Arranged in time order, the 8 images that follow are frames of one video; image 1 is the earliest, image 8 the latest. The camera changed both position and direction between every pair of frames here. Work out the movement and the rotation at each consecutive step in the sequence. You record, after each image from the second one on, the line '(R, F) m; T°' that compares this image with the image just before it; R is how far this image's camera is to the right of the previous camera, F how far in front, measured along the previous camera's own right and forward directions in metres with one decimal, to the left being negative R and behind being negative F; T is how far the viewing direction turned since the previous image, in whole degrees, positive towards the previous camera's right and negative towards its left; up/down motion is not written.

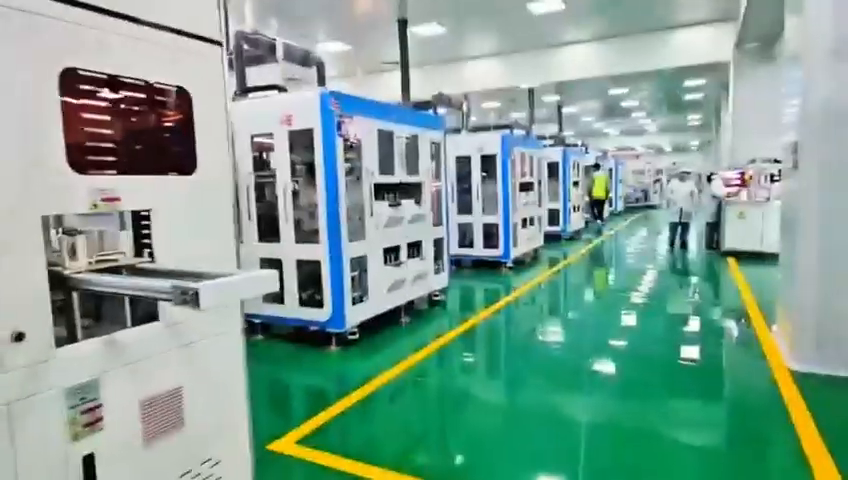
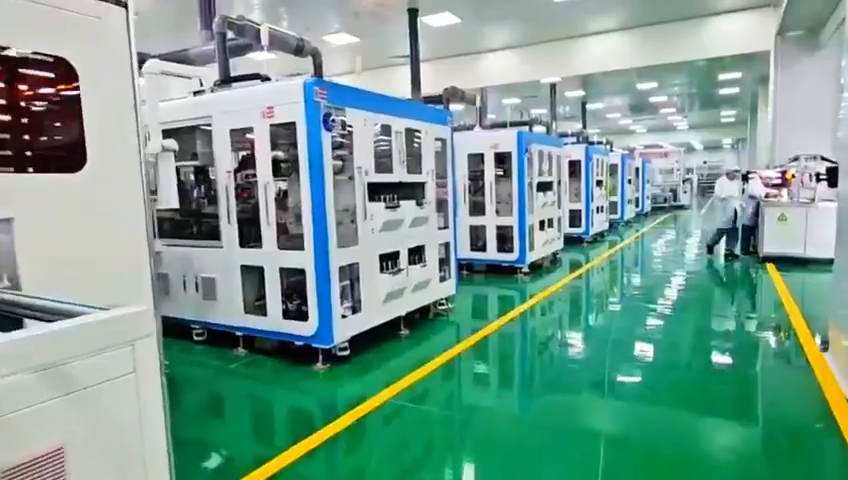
(+0.2, +0.5) m; -2°
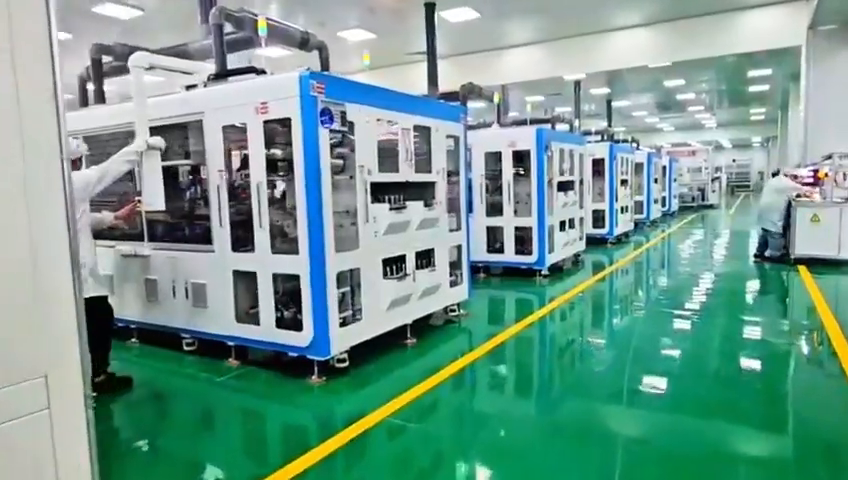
(+0.1, +0.3) m; -2°
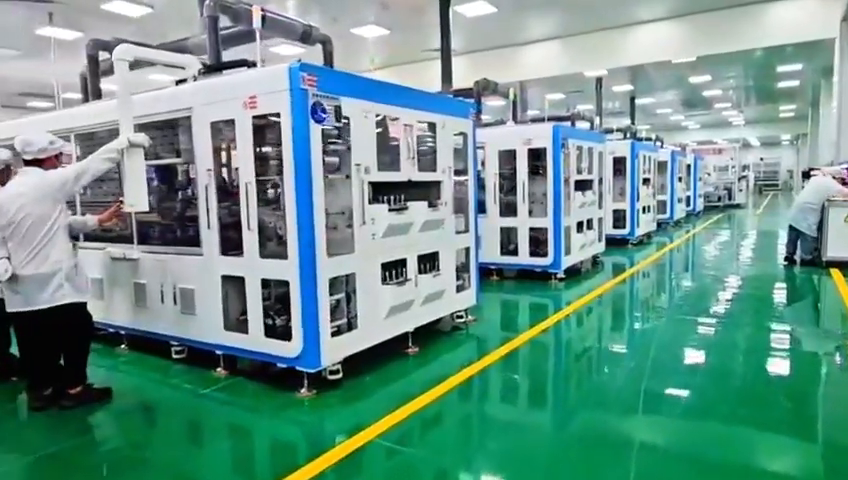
(+0.1, +0.3) m; -2°
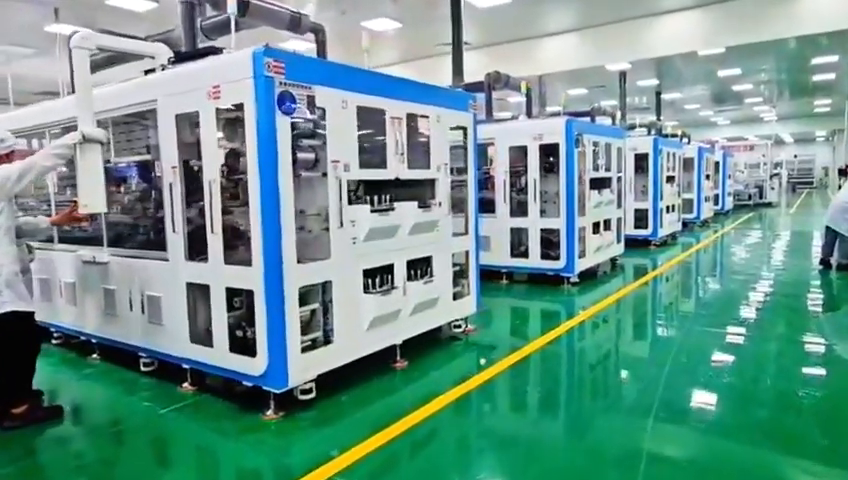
(+0.2, +0.4) m; -2°
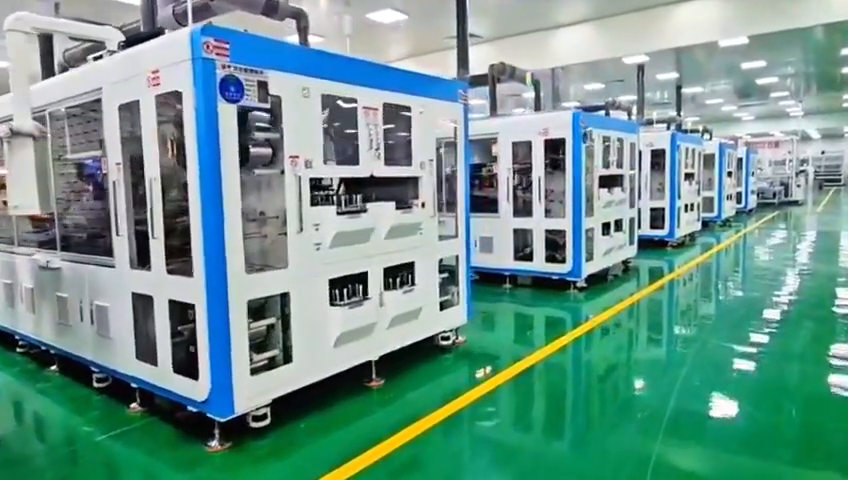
(+0.2, +0.4) m; -2°
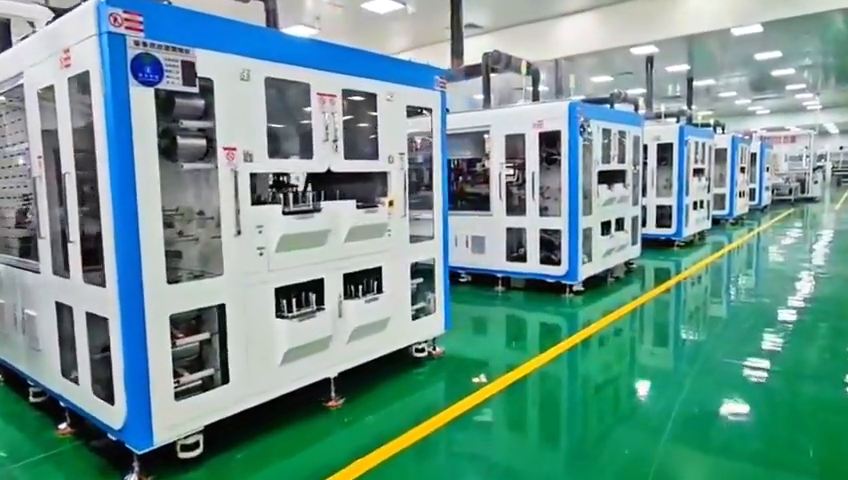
(+0.2, +0.4) m; -1°
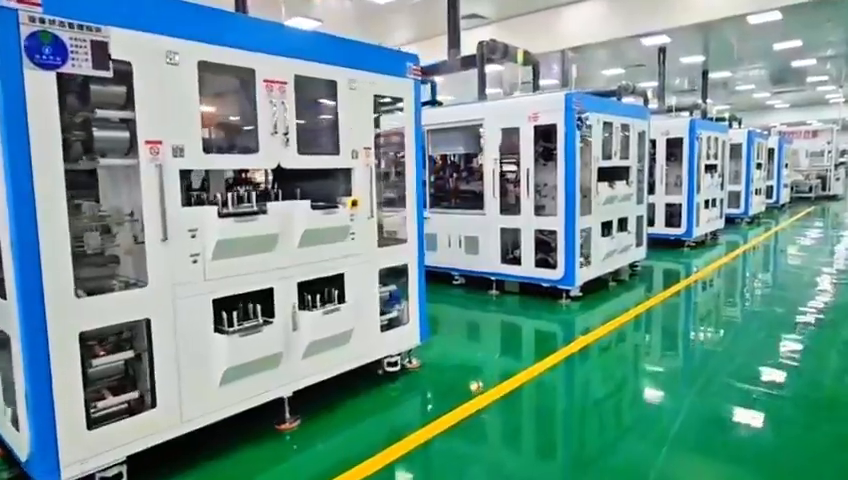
(+0.2, +0.3) m; -1°
